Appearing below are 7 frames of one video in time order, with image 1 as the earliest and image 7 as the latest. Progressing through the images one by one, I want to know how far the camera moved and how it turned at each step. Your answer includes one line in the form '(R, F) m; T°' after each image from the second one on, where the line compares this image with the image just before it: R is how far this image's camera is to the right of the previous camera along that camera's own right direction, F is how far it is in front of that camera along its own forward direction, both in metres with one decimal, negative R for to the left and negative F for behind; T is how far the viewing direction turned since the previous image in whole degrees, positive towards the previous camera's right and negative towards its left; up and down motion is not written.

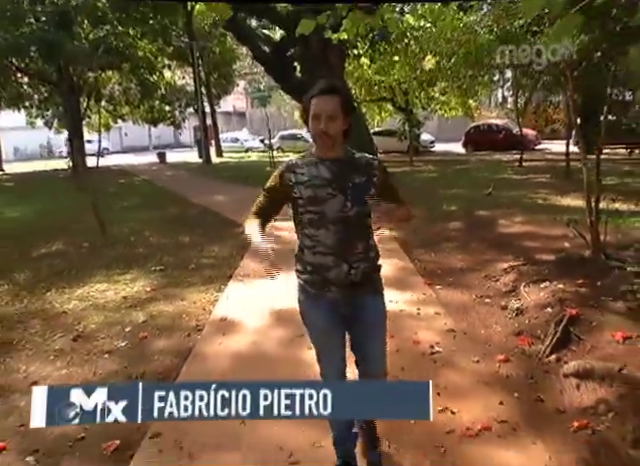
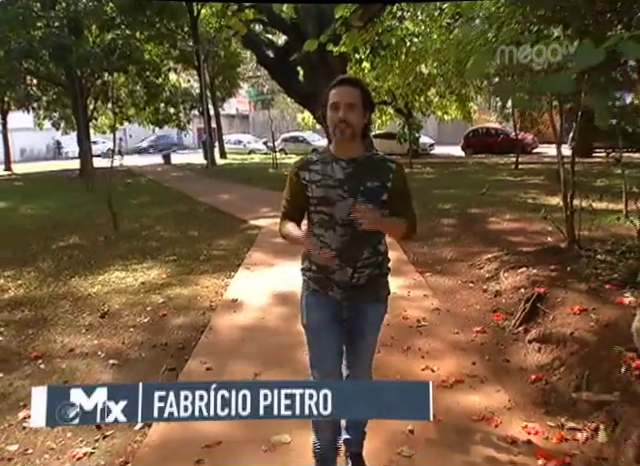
(0.0, -0.6) m; 0°
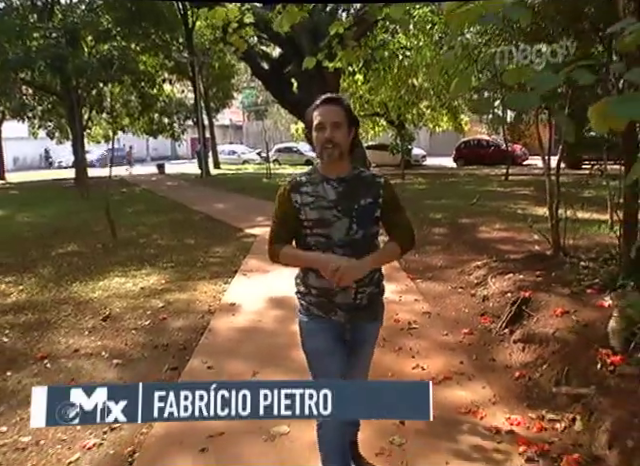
(0.0, -0.2) m; +1°
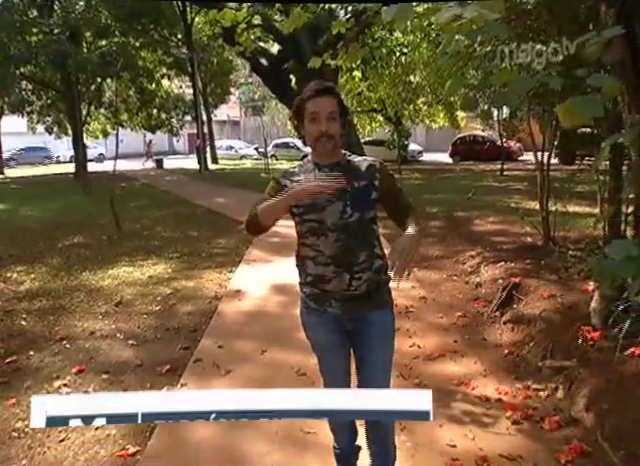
(-0.1, -0.3) m; 0°
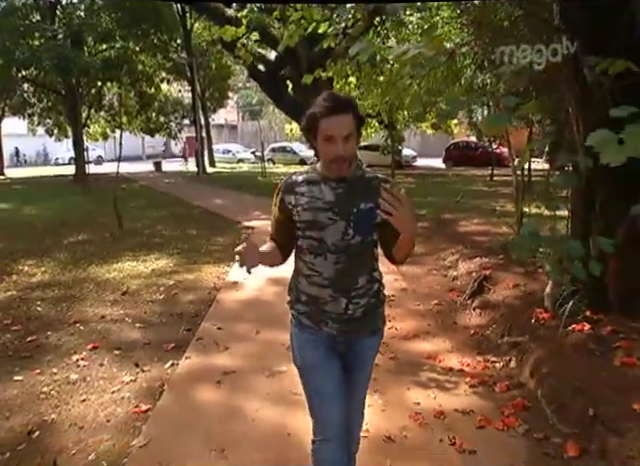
(+0.1, -0.5) m; 0°
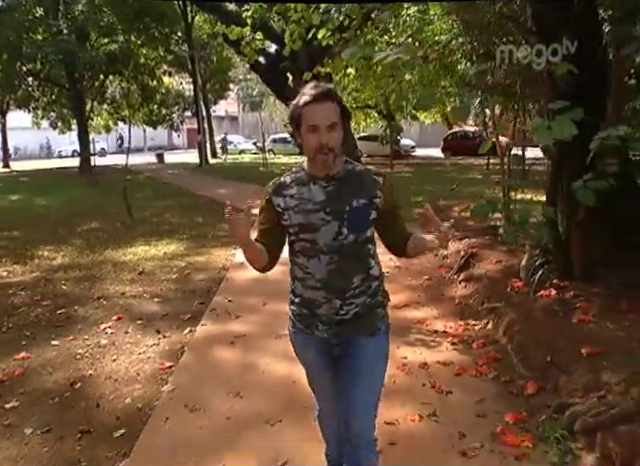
(0.0, -0.5) m; 0°
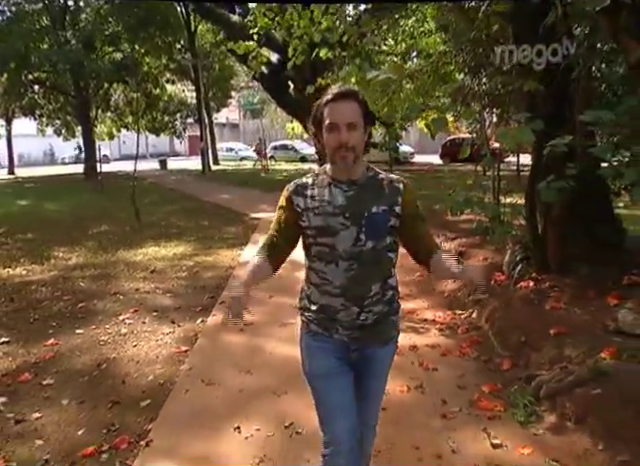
(0.0, -0.4) m; 0°
